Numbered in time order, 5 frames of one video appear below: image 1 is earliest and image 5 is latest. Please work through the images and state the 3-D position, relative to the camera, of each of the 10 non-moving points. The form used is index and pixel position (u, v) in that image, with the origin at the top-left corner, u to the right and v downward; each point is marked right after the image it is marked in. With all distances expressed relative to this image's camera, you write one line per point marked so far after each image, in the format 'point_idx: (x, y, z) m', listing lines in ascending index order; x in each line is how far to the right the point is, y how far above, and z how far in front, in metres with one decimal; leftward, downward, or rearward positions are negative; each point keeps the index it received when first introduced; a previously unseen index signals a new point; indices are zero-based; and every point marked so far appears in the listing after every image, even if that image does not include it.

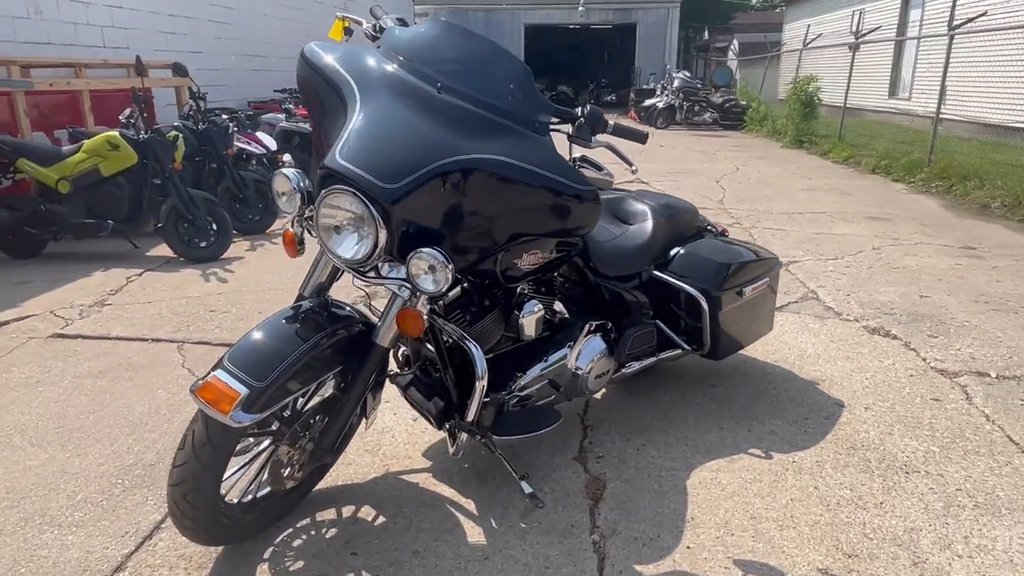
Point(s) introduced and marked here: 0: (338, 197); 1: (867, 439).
0: (-0.5, +0.3, +2.2) m
1: (+1.6, -0.7, +3.3) m
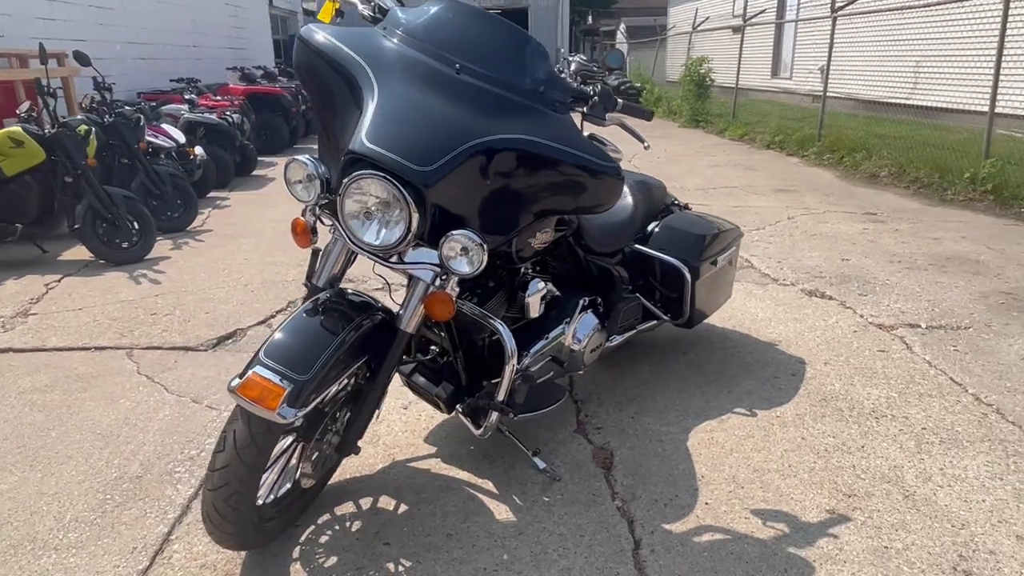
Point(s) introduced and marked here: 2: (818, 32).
0: (-0.4, +0.3, +2.1) m
1: (+1.6, -0.5, +3.5) m
2: (+6.6, +5.5, +15.6) m
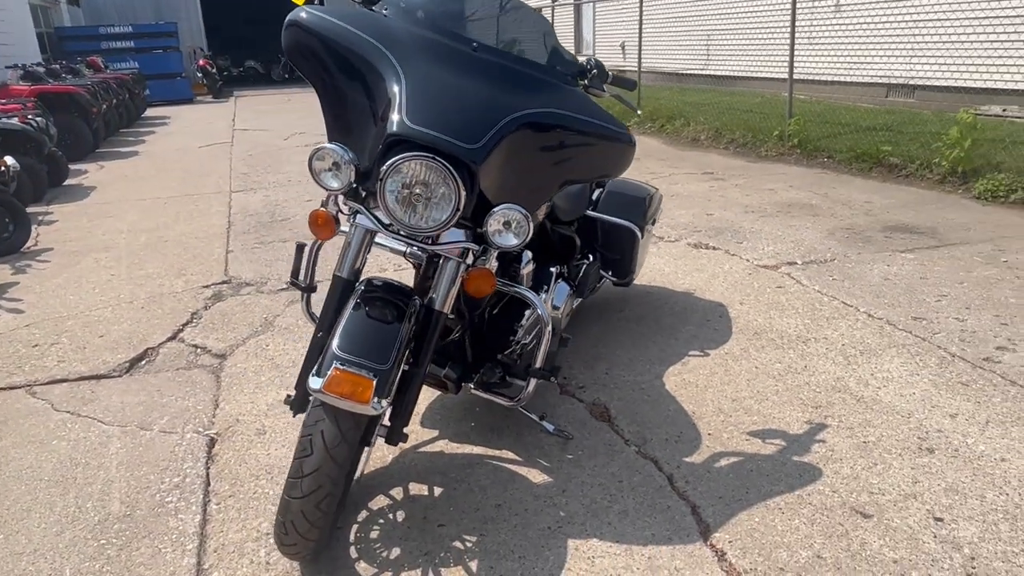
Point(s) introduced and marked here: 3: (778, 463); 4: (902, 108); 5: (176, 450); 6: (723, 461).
0: (-0.3, +0.4, +2.1) m
1: (+1.4, -0.2, +4.0) m
2: (+2.4, +6.4, +16.8) m
3: (+1.0, -0.7, +2.7) m
4: (+5.4, +2.5, +10.0) m
5: (-1.4, -0.7, +3.1) m
6: (+0.8, -0.7, +2.8) m
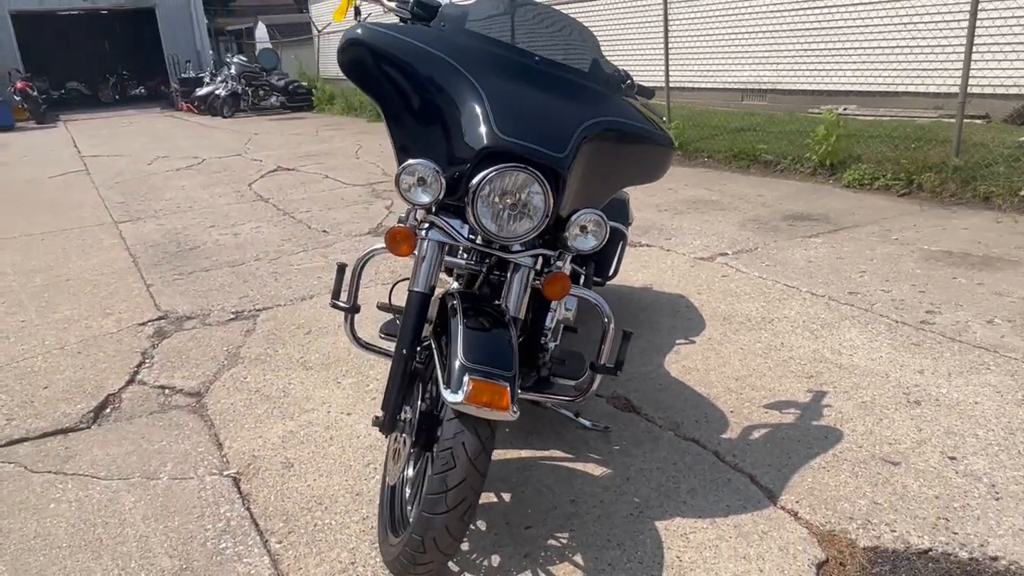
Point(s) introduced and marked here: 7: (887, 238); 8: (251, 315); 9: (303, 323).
0: (0.0, +0.3, +2.2) m
1: (+1.3, -0.1, +4.3) m
2: (-0.8, +6.2, +17.1) m
3: (+1.2, -0.6, +3.0) m
4: (+3.8, +2.7, +11.0) m
5: (-1.2, -0.8, +2.9) m
6: (+1.0, -0.6, +3.0) m
7: (+2.9, +0.4, +5.7) m
8: (-1.7, -0.2, +4.8) m
9: (-1.3, -0.2, +4.6) m
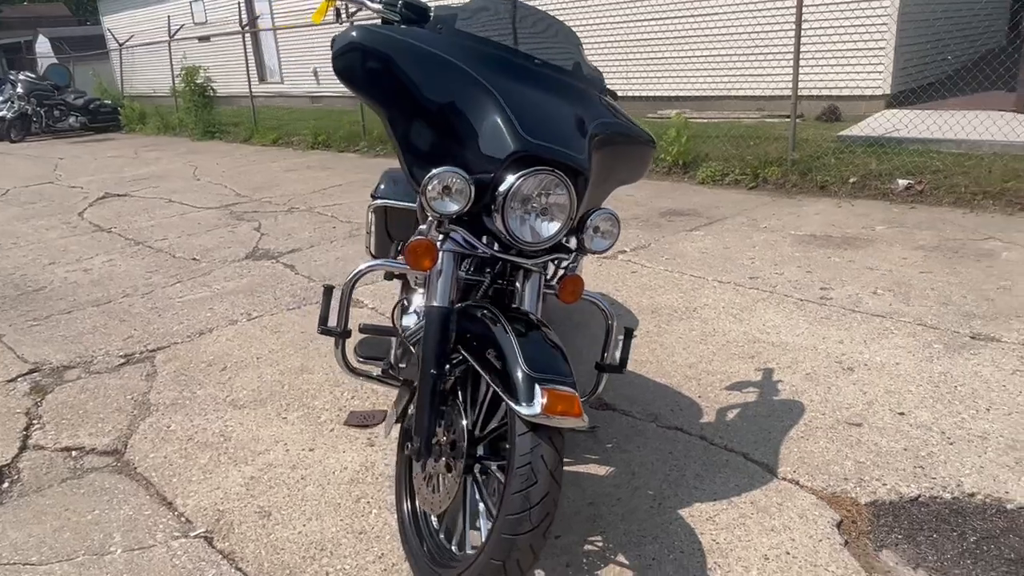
0: (+0.1, +0.3, +2.1) m
1: (+0.9, -0.1, +4.5) m
2: (-4.7, +5.7, +16.5) m
3: (+1.1, -0.5, +3.2) m
4: (+1.5, +2.8, +11.6) m
5: (-1.2, -1.0, +2.5) m
6: (+1.0, -0.6, +3.2) m
7: (+2.1, +0.5, +6.2) m
8: (-2.2, -0.4, +4.3) m
9: (-1.7, -0.4, +4.2) m
